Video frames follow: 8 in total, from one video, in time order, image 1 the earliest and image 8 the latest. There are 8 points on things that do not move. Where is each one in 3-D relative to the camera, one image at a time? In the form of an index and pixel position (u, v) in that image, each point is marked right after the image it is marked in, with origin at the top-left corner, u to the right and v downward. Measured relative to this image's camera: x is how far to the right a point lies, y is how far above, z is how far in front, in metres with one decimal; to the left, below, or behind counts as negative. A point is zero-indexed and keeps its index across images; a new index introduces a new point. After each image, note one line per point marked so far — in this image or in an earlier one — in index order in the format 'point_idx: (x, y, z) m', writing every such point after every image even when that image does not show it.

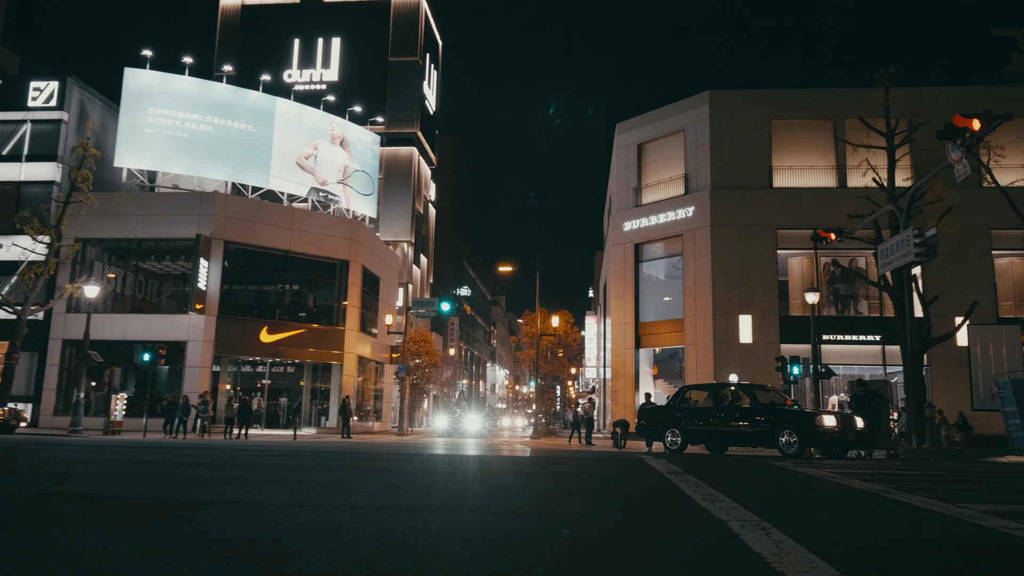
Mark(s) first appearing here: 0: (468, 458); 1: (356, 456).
0: (-0.7, -2.6, +12.2) m
1: (-2.4, -2.5, +11.9) m
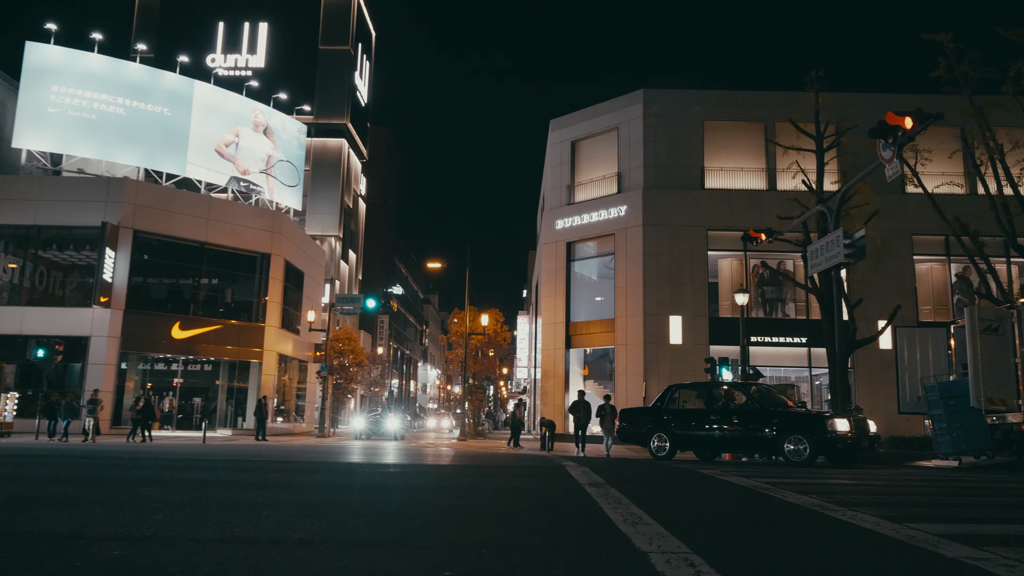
0: (-1.9, -2.5, +11.2) m
1: (-3.6, -2.4, +10.7) m
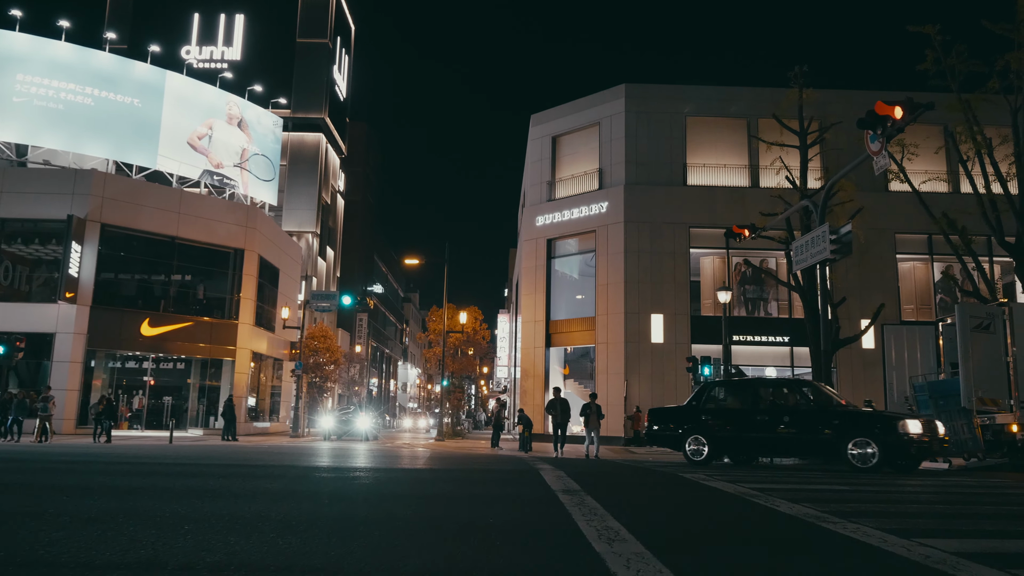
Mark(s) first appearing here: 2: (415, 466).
0: (-2.3, -2.4, +10.6) m
1: (-4.0, -2.3, +10.0) m
2: (-1.4, -2.5, +11.0) m
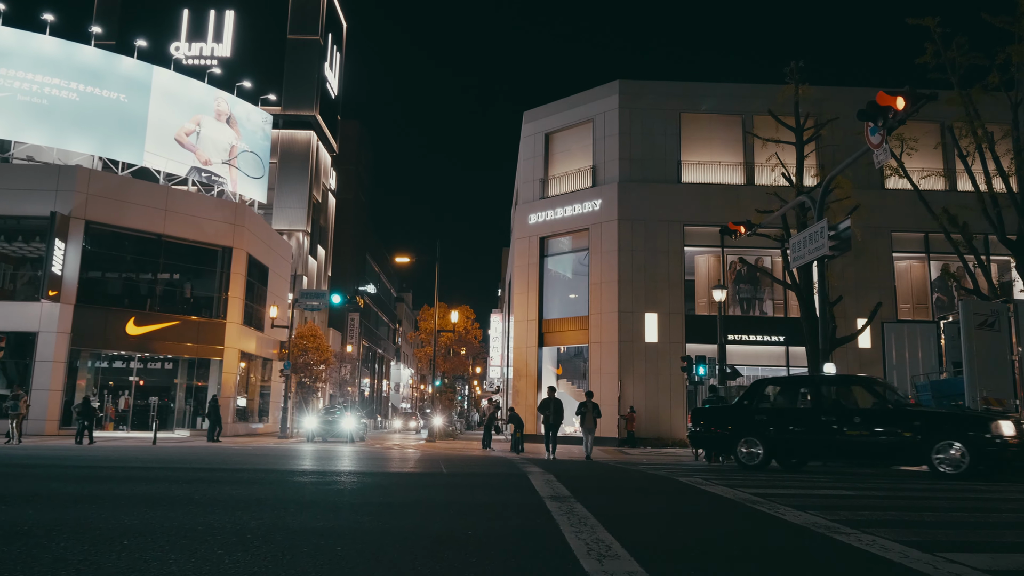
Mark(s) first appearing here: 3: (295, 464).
0: (-2.5, -2.3, +10.1) m
1: (-4.1, -2.2, +9.5) m
2: (-1.5, -2.4, +10.5) m
3: (-3.0, -2.4, +10.6) m
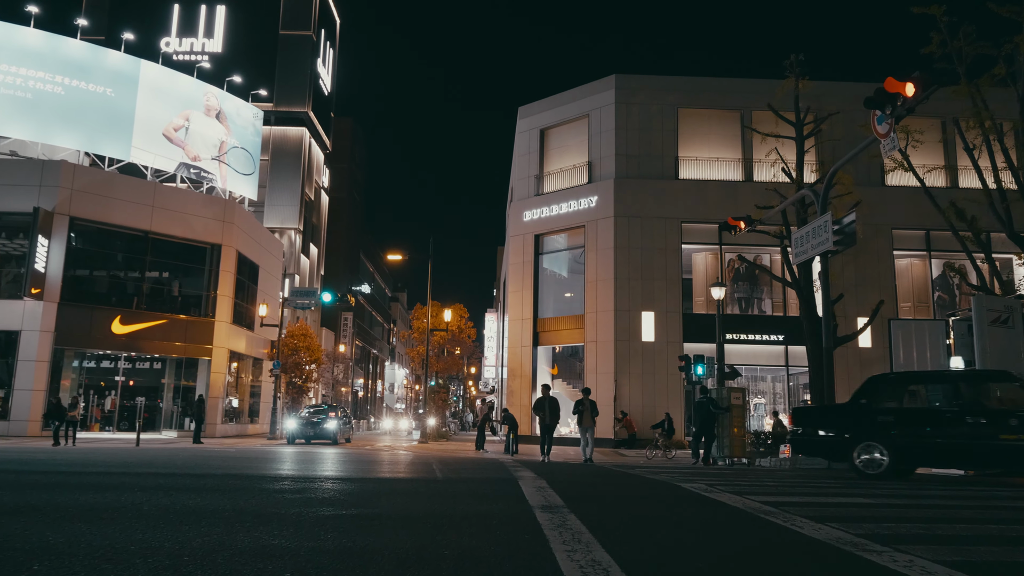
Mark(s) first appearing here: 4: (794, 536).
0: (-2.6, -2.2, +9.5) m
1: (-4.3, -2.1, +8.9) m
2: (-1.6, -2.3, +9.9) m
3: (-3.1, -2.3, +10.0) m
4: (+1.9, -1.7, +5.3) m
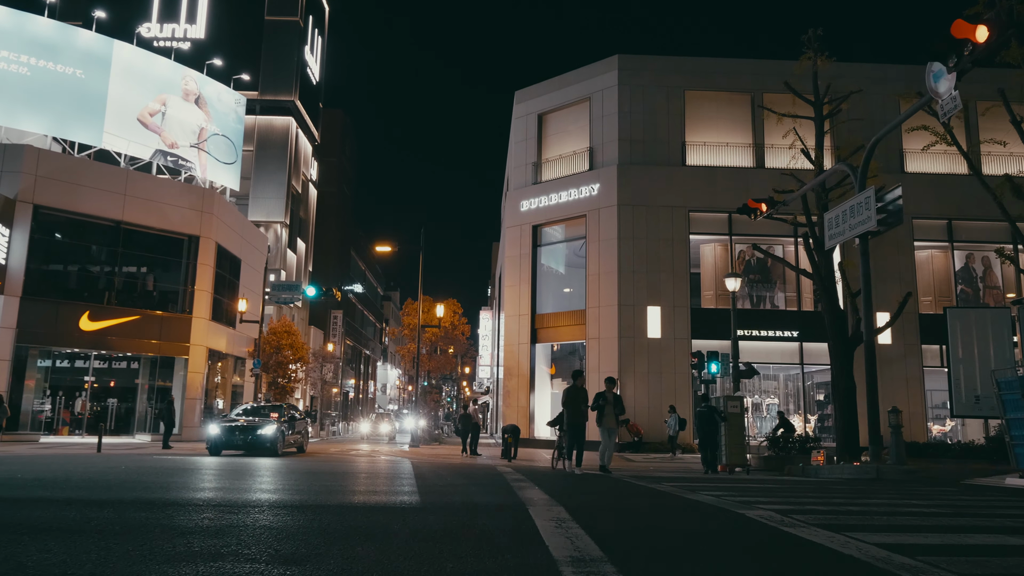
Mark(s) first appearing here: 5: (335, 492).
0: (-2.5, -1.9, +7.5) m
1: (-4.2, -1.8, +6.9) m
2: (-1.6, -2.1, +8.0) m
3: (-3.0, -2.0, +8.0) m
4: (+2.0, -1.4, +3.4) m
5: (-1.7, -2.0, +7.5) m
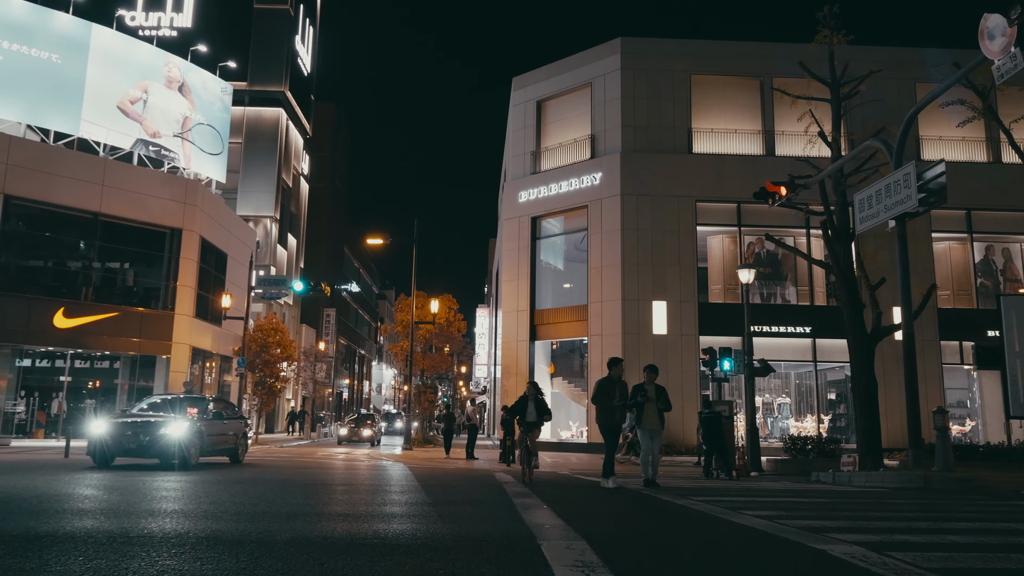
0: (-2.5, -1.7, +6.0) m
1: (-4.2, -1.6, +5.4) m
2: (-1.6, -1.9, +6.5) m
3: (-3.0, -1.8, +6.5) m
4: (+2.0, -1.2, +1.9) m
5: (-1.6, -1.8, +6.0) m
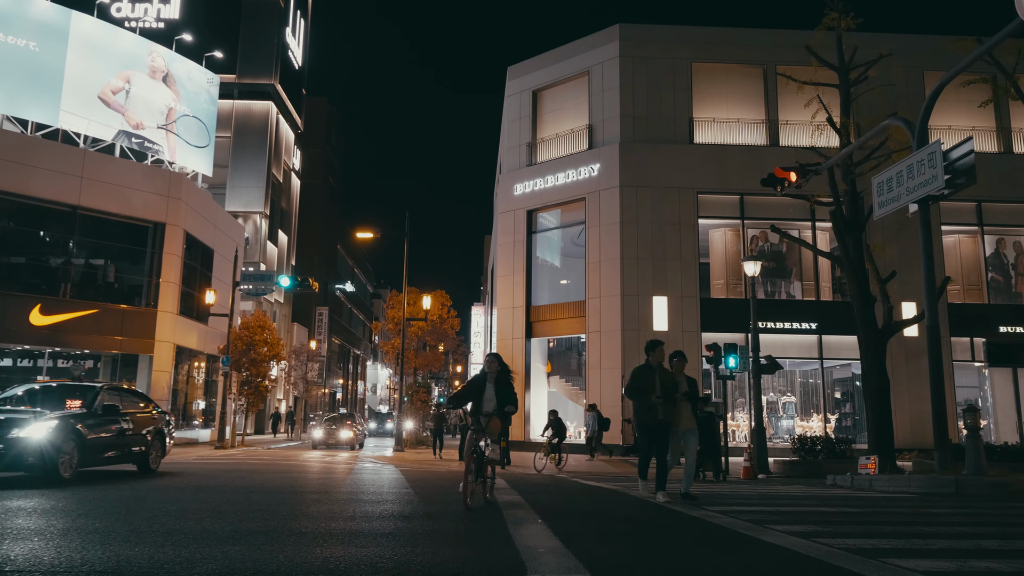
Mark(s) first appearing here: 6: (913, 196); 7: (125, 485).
0: (-2.6, -1.6, +5.0) m
1: (-4.2, -1.5, +4.4) m
2: (-1.6, -1.7, +5.5) m
3: (-3.1, -1.6, +5.5) m
4: (+2.0, -1.0, +0.9) m
5: (-1.7, -1.6, +5.0) m
6: (+6.3, +1.5, +12.4) m
7: (-4.4, -2.2, +8.9) m
